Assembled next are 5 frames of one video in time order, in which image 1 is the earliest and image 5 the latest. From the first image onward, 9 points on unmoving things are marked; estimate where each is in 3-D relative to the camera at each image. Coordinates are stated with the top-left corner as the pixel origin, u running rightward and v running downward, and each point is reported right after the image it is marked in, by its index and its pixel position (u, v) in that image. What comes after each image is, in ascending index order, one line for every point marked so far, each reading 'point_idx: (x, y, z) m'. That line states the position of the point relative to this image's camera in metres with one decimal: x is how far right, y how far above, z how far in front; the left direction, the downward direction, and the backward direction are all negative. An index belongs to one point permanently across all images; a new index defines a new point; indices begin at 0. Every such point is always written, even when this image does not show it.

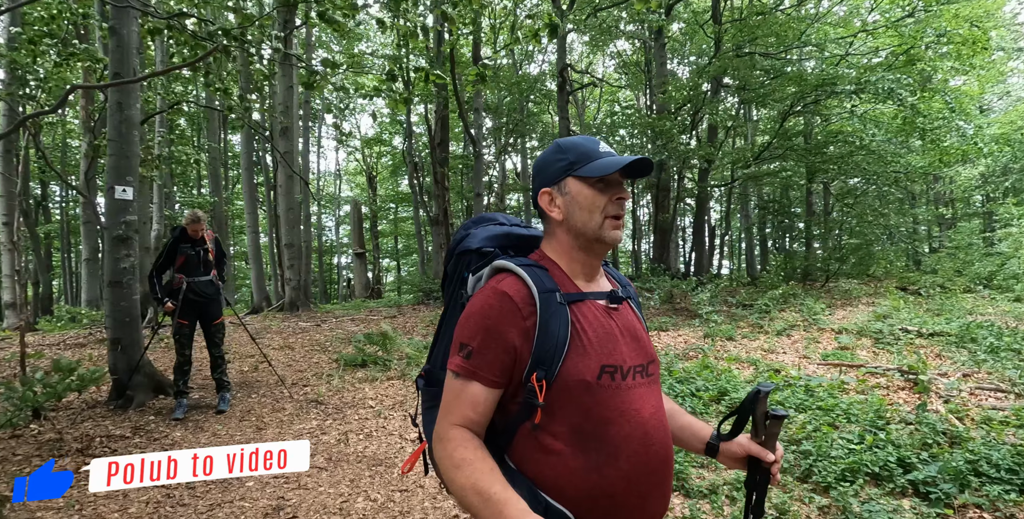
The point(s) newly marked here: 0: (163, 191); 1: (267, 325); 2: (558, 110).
0: (-7.7, +1.5, +12.4) m
1: (-4.4, -1.2, +10.4) m
2: (+1.3, +4.0, +15.1) m
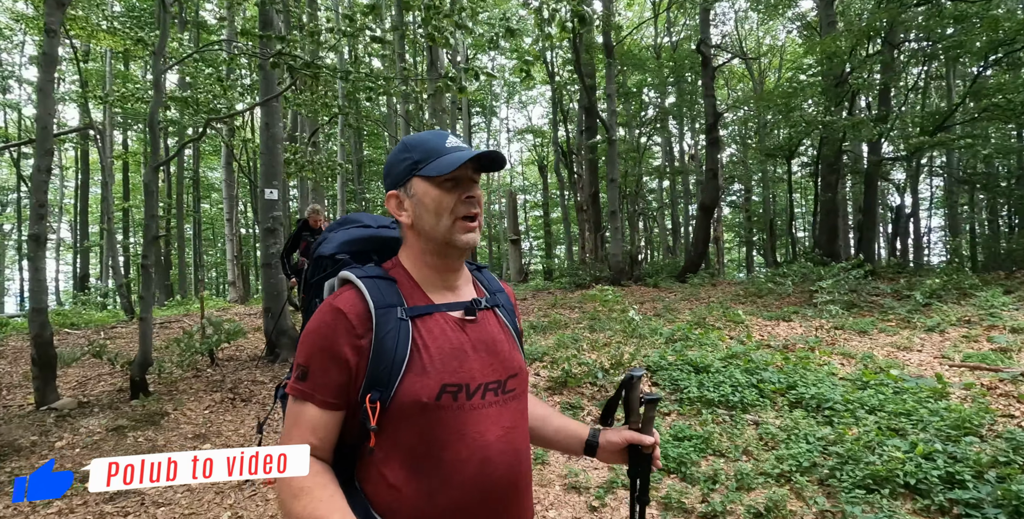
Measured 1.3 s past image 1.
0: (-4.5, +1.9, +14.7) m
1: (-1.9, -0.9, +11.8) m
2: (+4.9, +4.4, +14.3) m
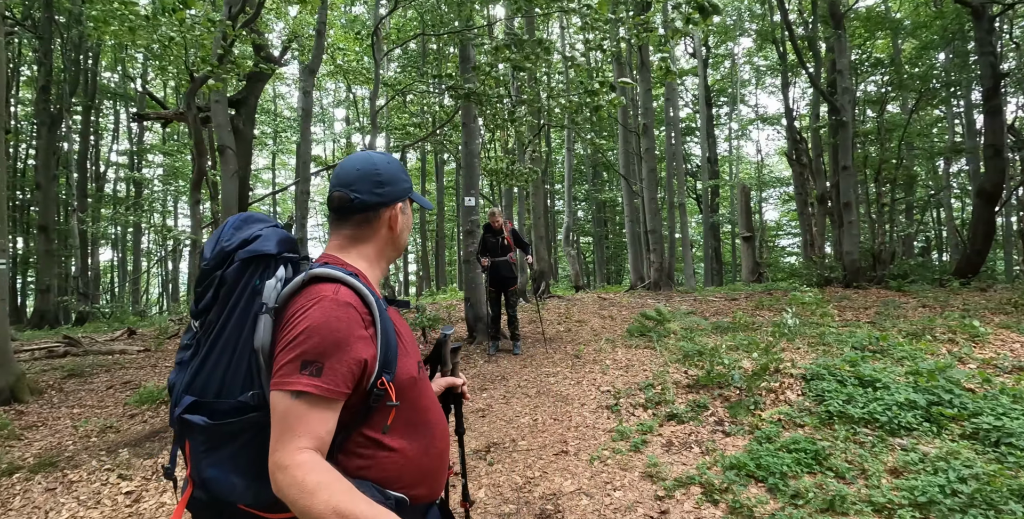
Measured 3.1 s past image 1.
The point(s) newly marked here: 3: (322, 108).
0: (+1.3, +2.0, +15.8) m
1: (+2.3, -0.8, +12.2) m
2: (+9.6, +4.4, +11.4) m
3: (-6.5, +5.2, +19.2) m
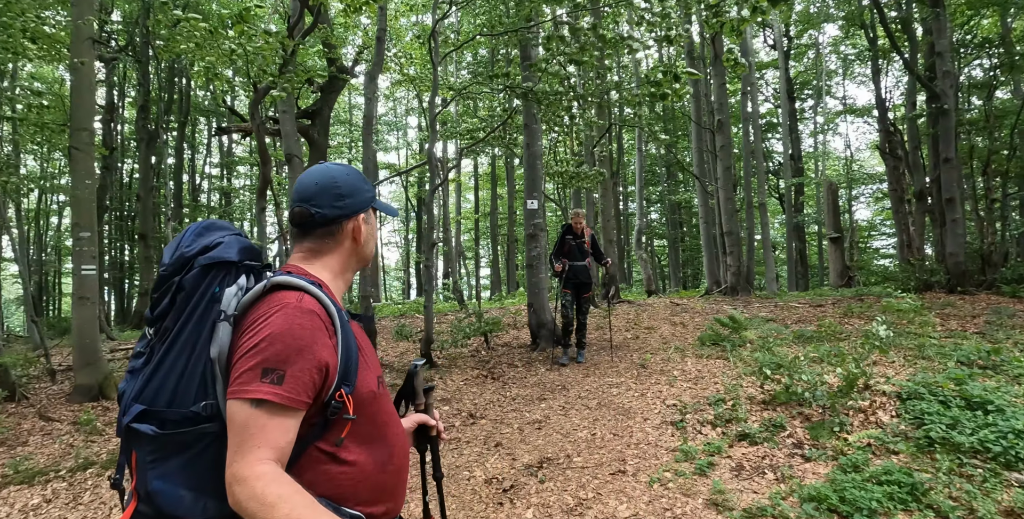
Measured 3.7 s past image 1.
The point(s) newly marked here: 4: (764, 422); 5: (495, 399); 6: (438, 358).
0: (+3.1, +1.9, +15.4) m
1: (+3.7, -0.9, +11.6) m
2: (+10.8, +4.4, +10.0) m
3: (-4.1, +5.1, +19.7) m
4: (+2.1, -1.3, +4.6) m
5: (-0.1, -1.5, +6.0) m
6: (-1.0, -1.4, +8.1) m
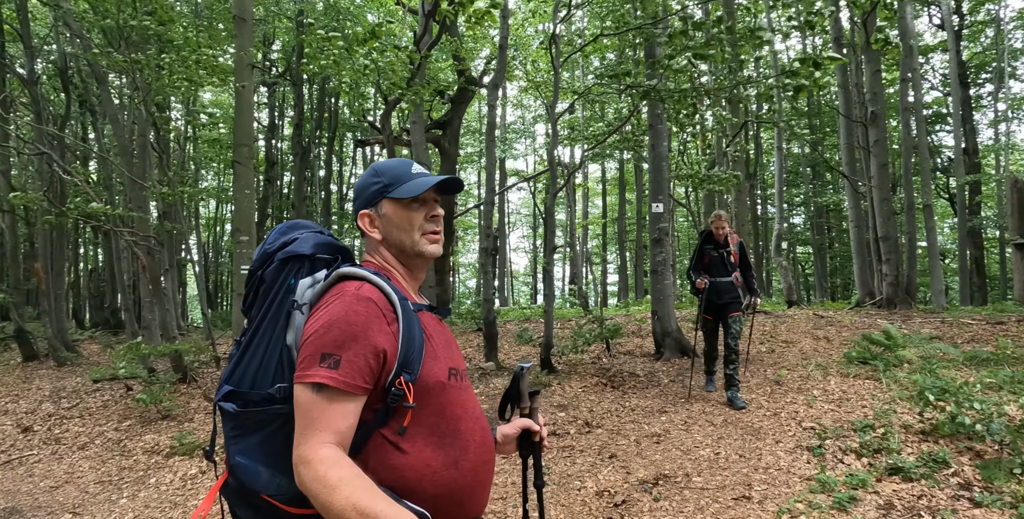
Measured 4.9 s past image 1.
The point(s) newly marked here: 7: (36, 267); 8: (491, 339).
0: (+6.3, +1.7, +14.3) m
1: (+6.0, -1.0, +10.4) m
2: (+12.7, +4.2, +7.4) m
3: (+0.2, +4.9, +20.2) m
4: (+2.9, -1.4, +4.0) m
5: (+1.1, -1.6, +5.8) m
6: (+0.7, -1.5, +8.0) m
7: (-8.5, -0.1, +10.0) m
8: (-0.3, -1.1, +7.3) m
